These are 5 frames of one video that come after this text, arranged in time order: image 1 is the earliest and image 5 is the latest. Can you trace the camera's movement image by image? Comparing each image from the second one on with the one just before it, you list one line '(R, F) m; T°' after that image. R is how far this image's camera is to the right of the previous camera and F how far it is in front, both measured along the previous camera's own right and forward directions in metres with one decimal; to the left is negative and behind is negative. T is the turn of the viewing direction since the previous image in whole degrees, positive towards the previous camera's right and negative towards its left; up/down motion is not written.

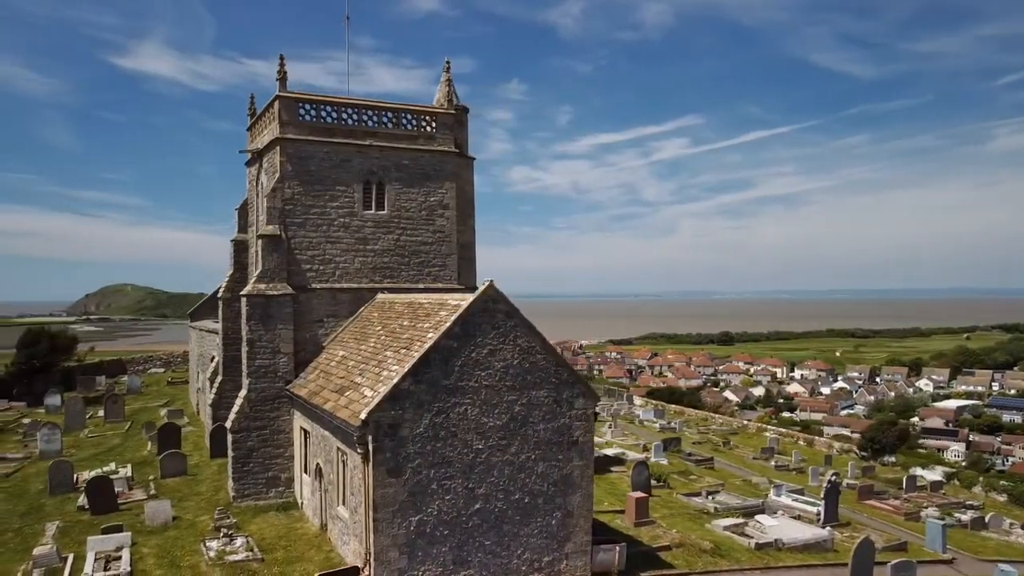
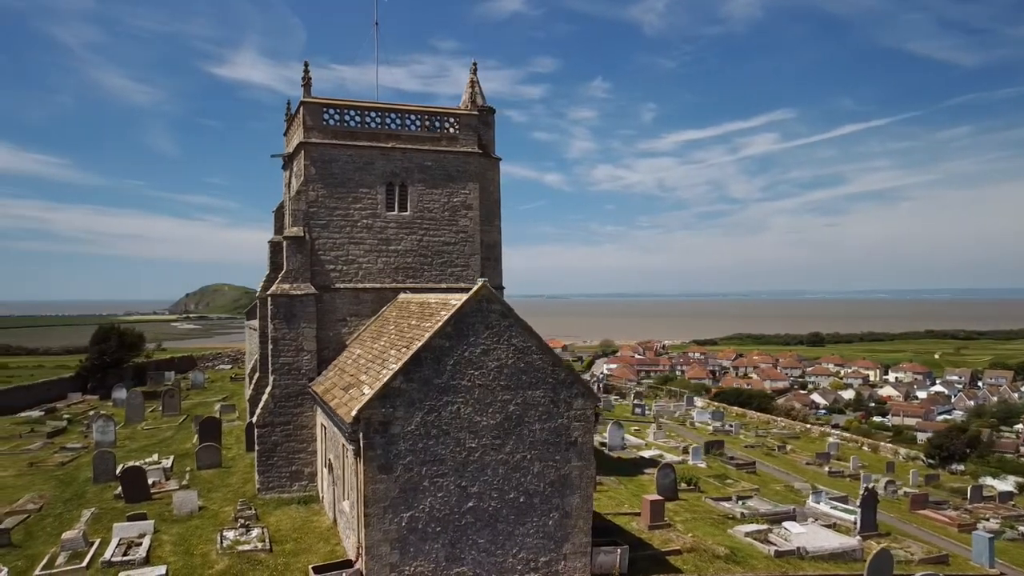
(+1.2, 0.0) m; -6°
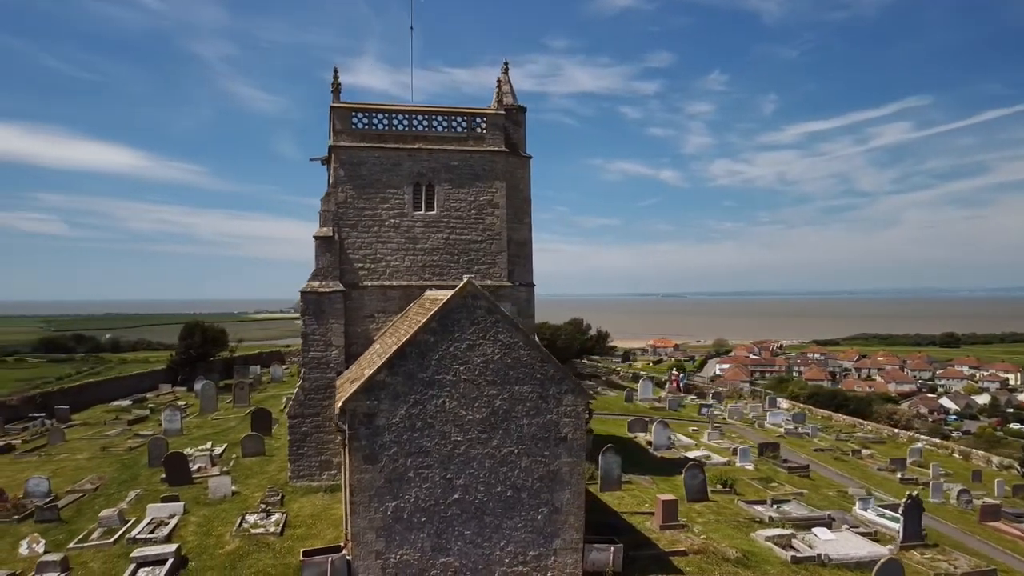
(+1.7, 0.0) m; -8°
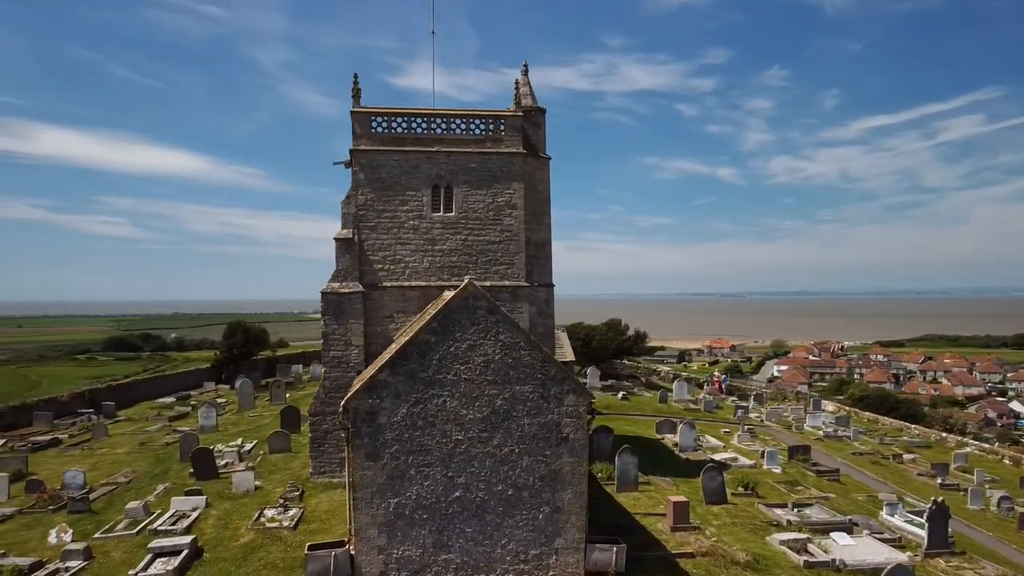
(+0.8, -0.1) m; -4°
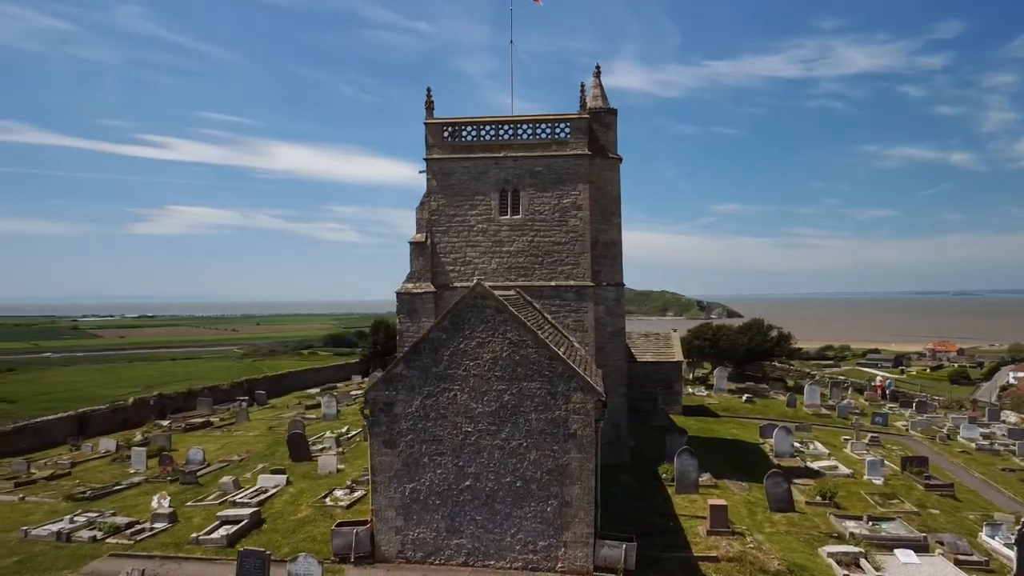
(+2.8, -0.1) m; -14°
